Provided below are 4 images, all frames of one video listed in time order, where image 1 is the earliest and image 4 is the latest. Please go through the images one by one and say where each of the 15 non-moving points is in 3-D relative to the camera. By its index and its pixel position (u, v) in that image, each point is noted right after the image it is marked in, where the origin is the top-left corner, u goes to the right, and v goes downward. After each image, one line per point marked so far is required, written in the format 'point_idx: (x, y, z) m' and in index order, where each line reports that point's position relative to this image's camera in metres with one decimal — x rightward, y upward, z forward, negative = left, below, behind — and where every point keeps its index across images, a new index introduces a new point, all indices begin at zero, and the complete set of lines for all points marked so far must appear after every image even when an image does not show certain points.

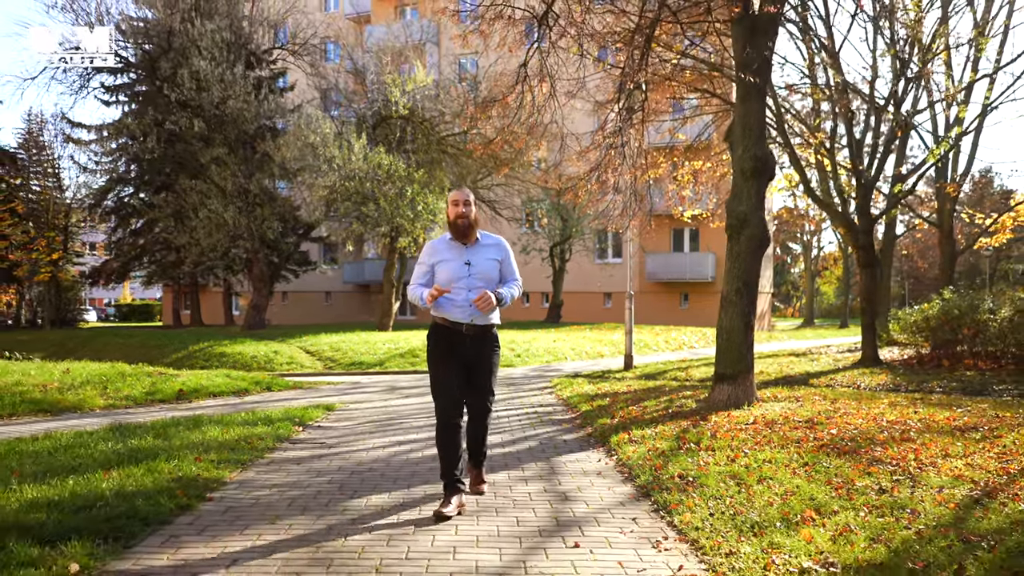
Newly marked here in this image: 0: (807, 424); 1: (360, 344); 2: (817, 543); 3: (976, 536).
0: (+2.9, -1.3, +7.9) m
1: (-3.7, -1.4, +19.1) m
2: (+1.6, -1.3, +4.1) m
3: (+2.5, -1.3, +4.3) m
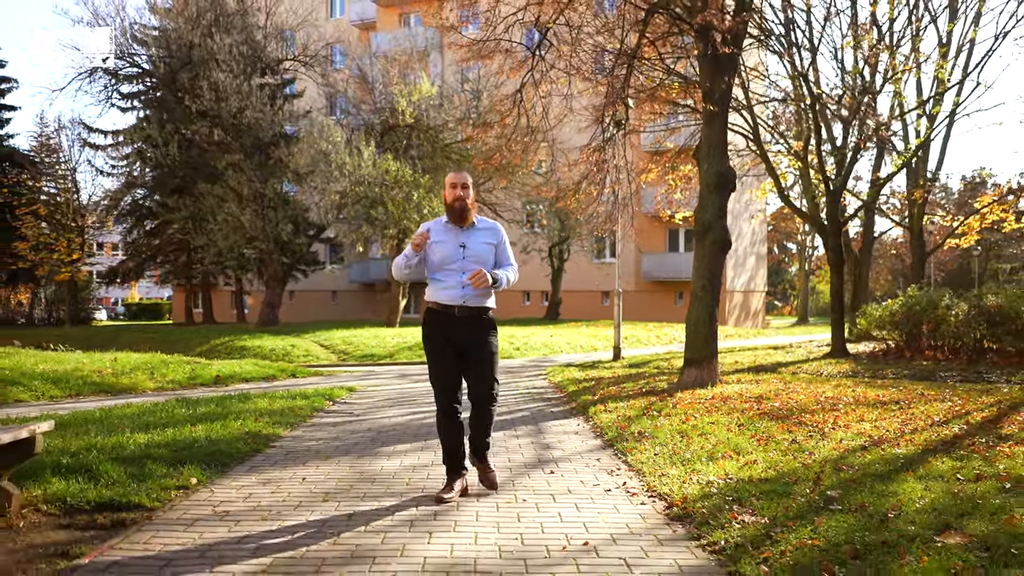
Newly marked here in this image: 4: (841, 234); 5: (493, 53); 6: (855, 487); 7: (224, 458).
0: (+2.9, -1.3, +9.4) m
1: (-3.7, -1.3, +20.6) m
2: (+1.5, -1.3, +5.6) m
3: (+2.4, -1.3, +5.7) m
4: (+7.9, +1.3, +19.2) m
5: (-0.3, +3.7, +12.5) m
6: (+2.1, -1.2, +4.9) m
7: (-2.1, -1.2, +5.8) m
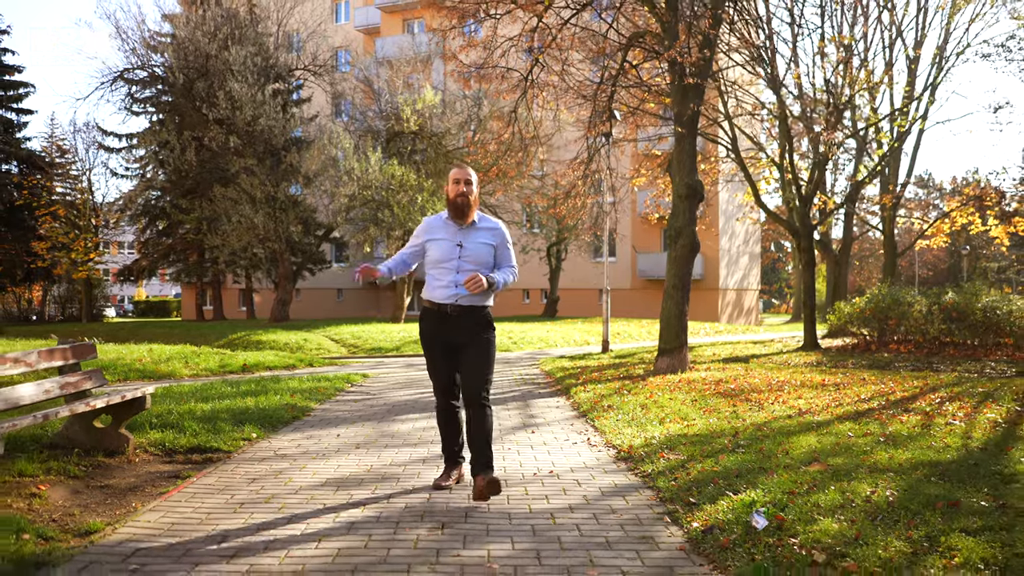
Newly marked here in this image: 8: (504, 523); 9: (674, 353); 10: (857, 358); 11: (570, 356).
0: (+2.8, -1.3, +10.9) m
1: (-3.7, -1.3, +22.1) m
2: (+1.4, -1.2, +7.0) m
3: (+2.3, -1.3, +7.2) m
4: (+7.9, +1.4, +20.6) m
5: (-0.4, +3.7, +14.0) m
6: (+2.0, -1.2, +6.4) m
7: (-2.2, -1.2, +7.3) m
8: (0.0, -1.3, +4.3) m
9: (+2.5, -1.0, +12.2) m
10: (+7.2, -1.5, +16.5) m
11: (+1.3, -1.5, +17.7) m
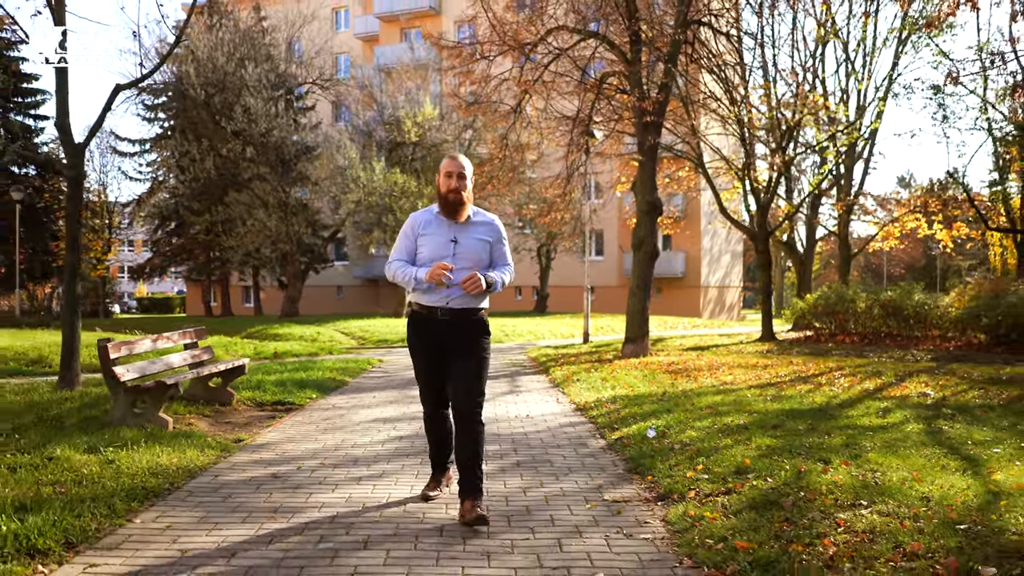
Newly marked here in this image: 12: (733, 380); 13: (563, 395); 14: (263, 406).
0: (+2.7, -1.3, +13.4) m
1: (-4.0, -1.2, +24.6) m
2: (+1.3, -1.3, +9.5) m
3: (+2.2, -1.3, +9.7) m
4: (+7.6, +1.4, +23.2) m
5: (-0.5, +3.8, +16.4) m
6: (+1.9, -1.2, +8.9) m
7: (-2.3, -1.2, +9.7) m
8: (-0.1, -1.3, +6.7) m
9: (+2.3, -1.0, +14.7) m
10: (+7.0, -1.4, +19.1) m
11: (+1.1, -1.5, +20.2) m
12: (+3.1, -1.3, +10.9) m
13: (+0.6, -1.3, +9.5) m
14: (-2.6, -1.3, +8.3) m
